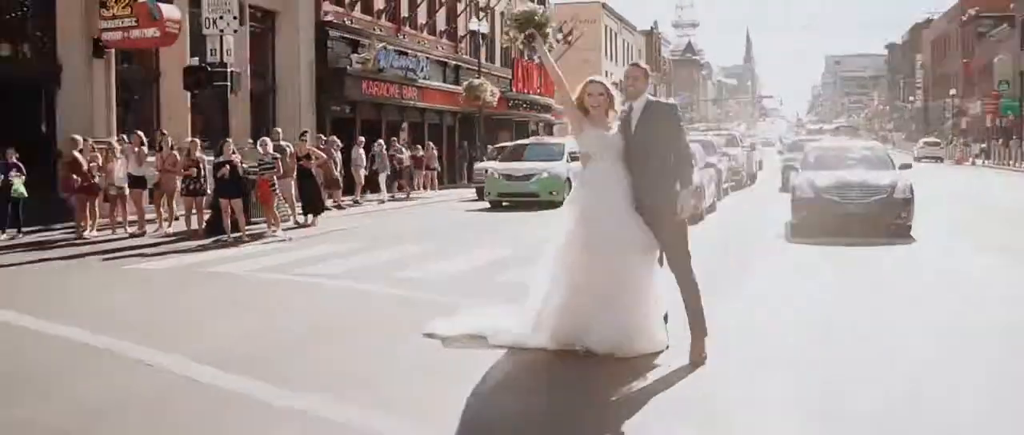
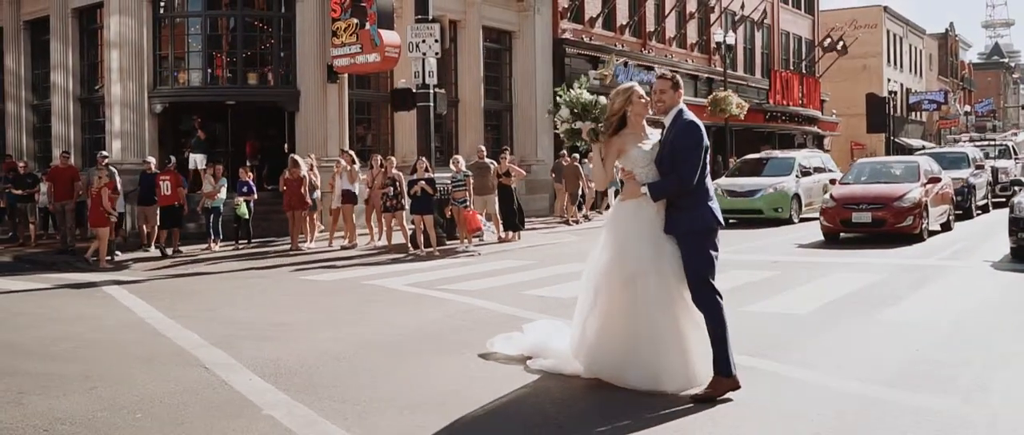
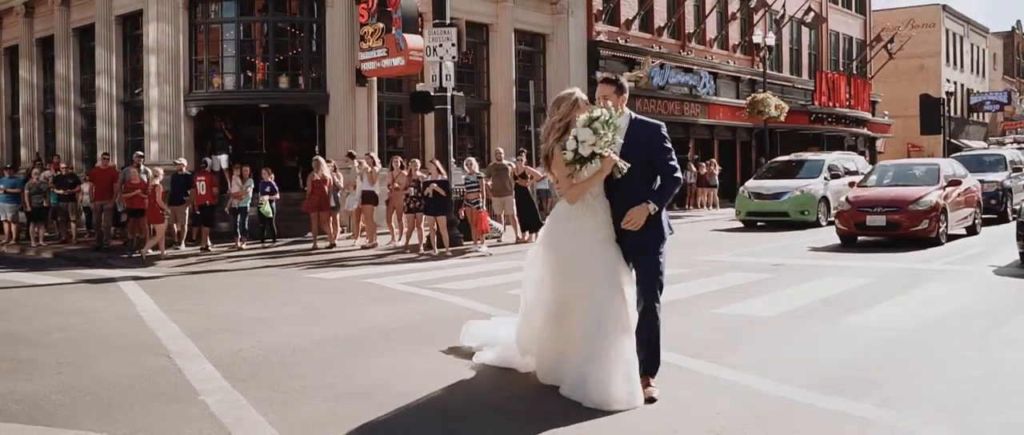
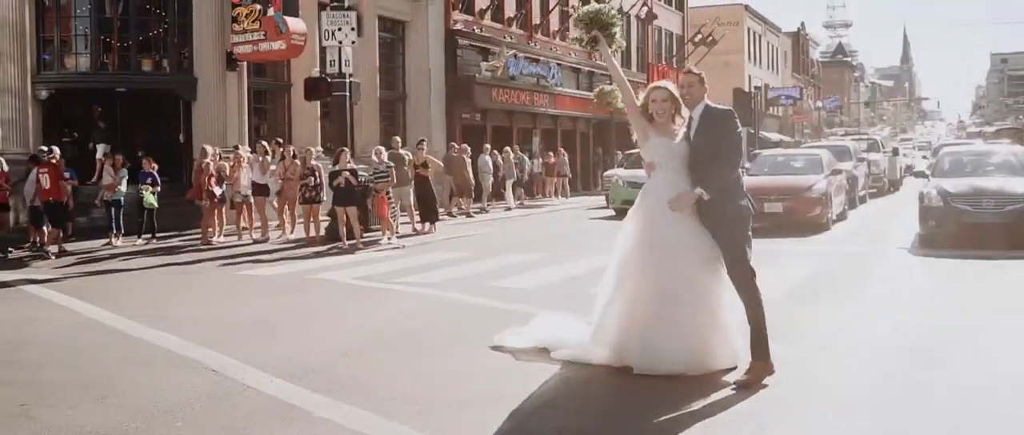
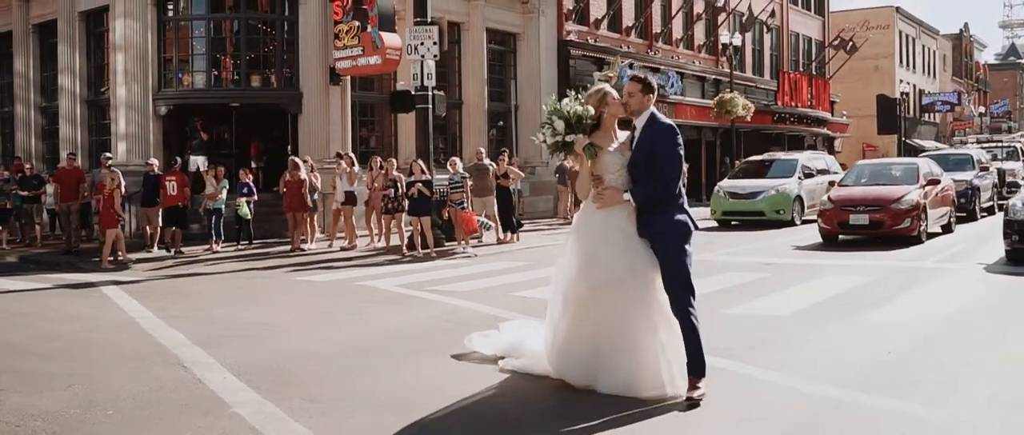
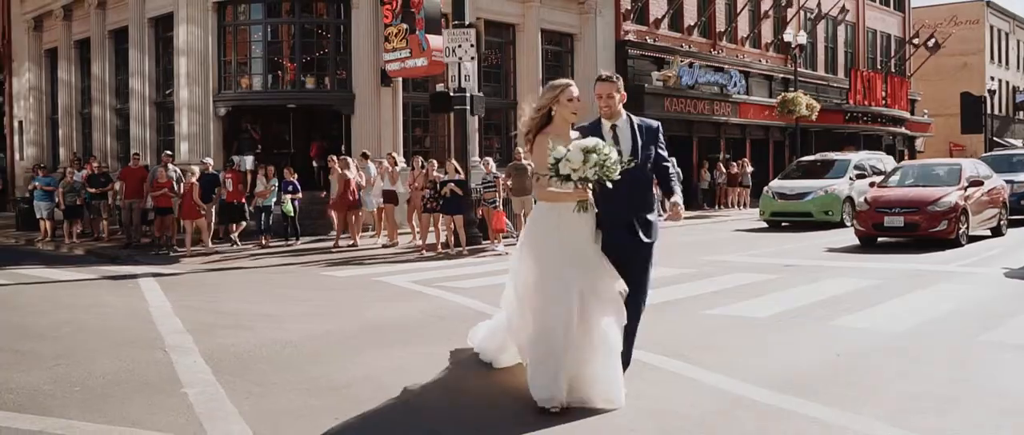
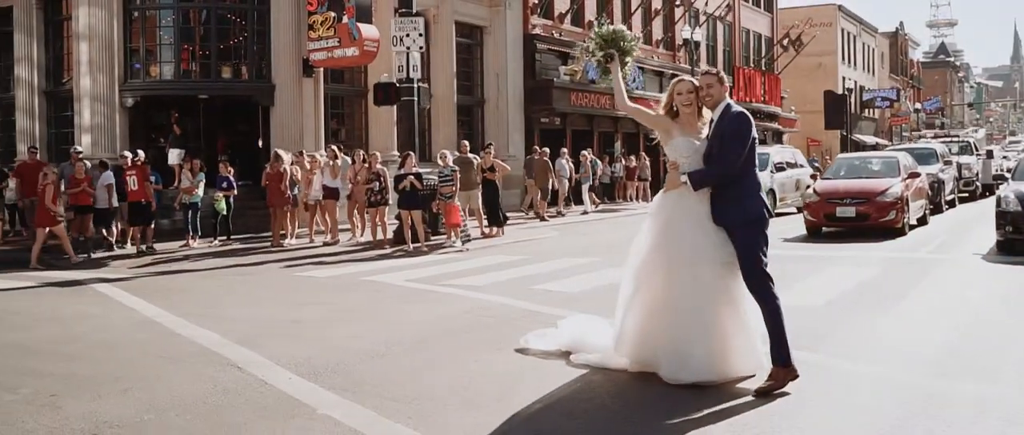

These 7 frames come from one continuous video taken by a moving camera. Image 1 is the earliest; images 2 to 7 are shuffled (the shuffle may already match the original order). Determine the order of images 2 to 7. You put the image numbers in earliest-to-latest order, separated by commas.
4, 7, 2, 5, 3, 6
